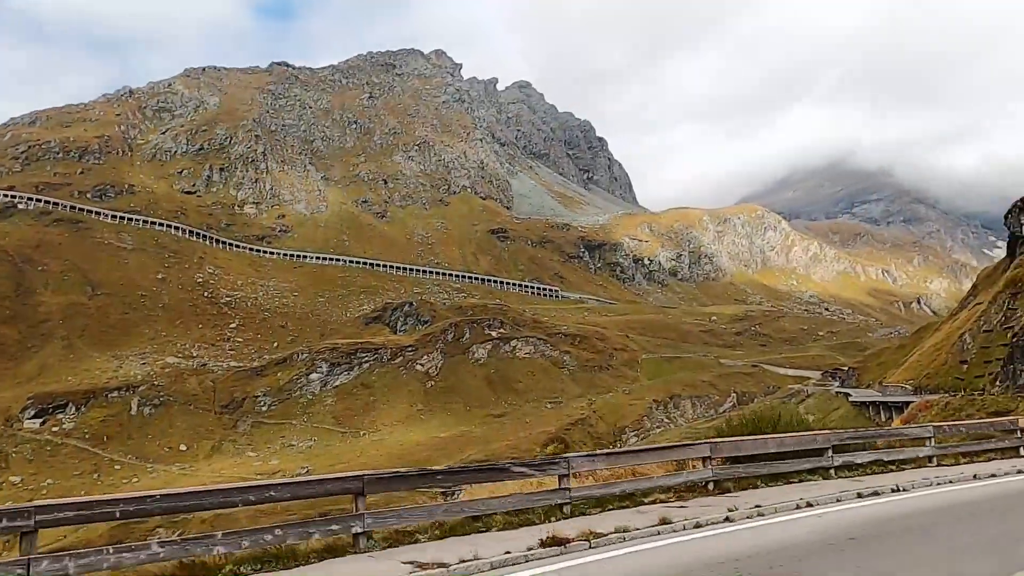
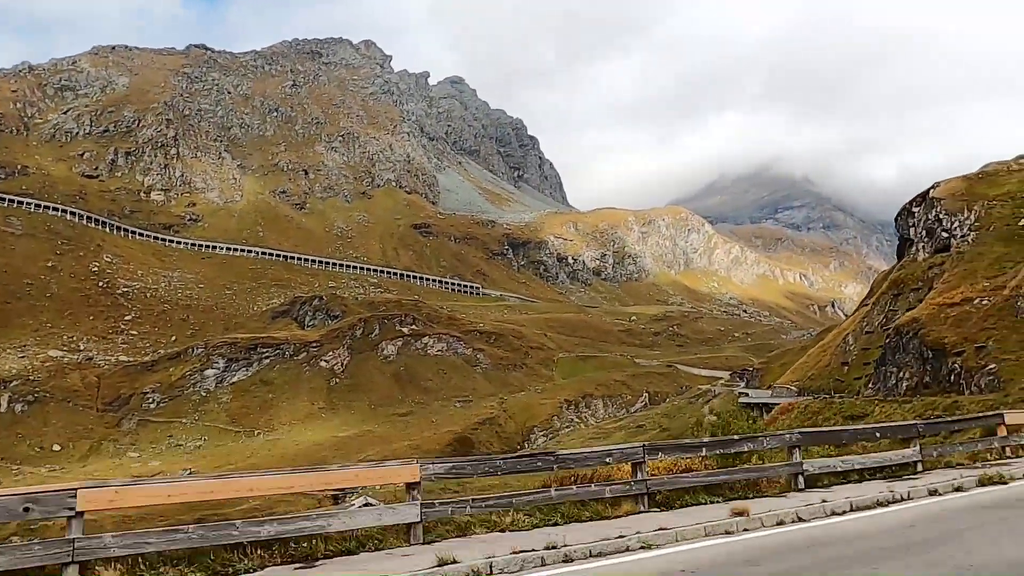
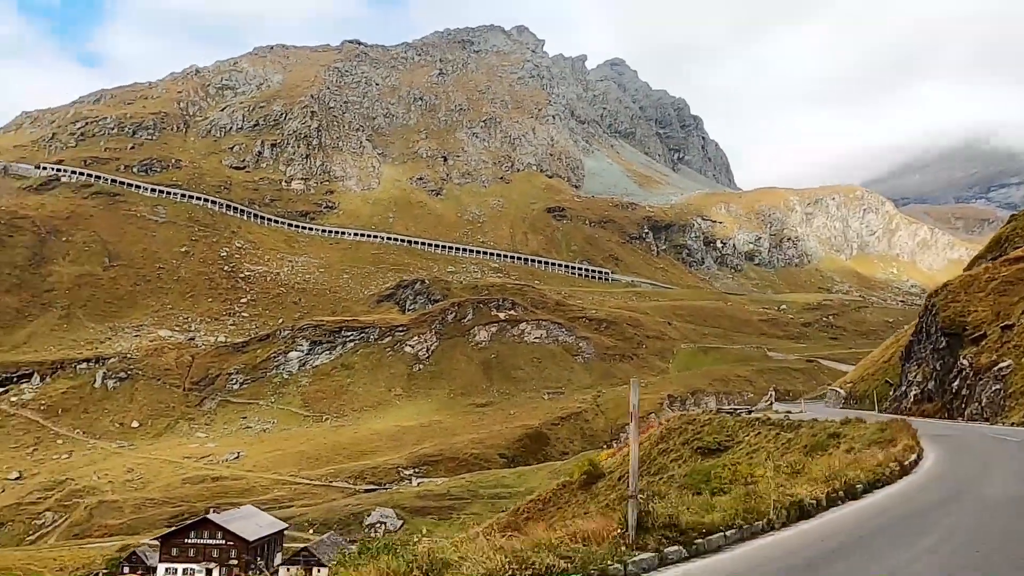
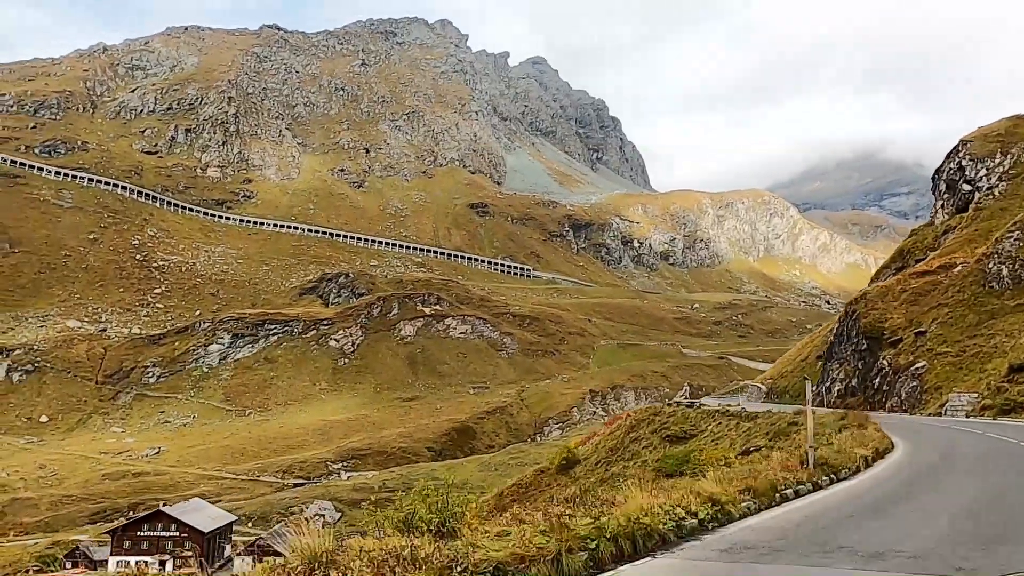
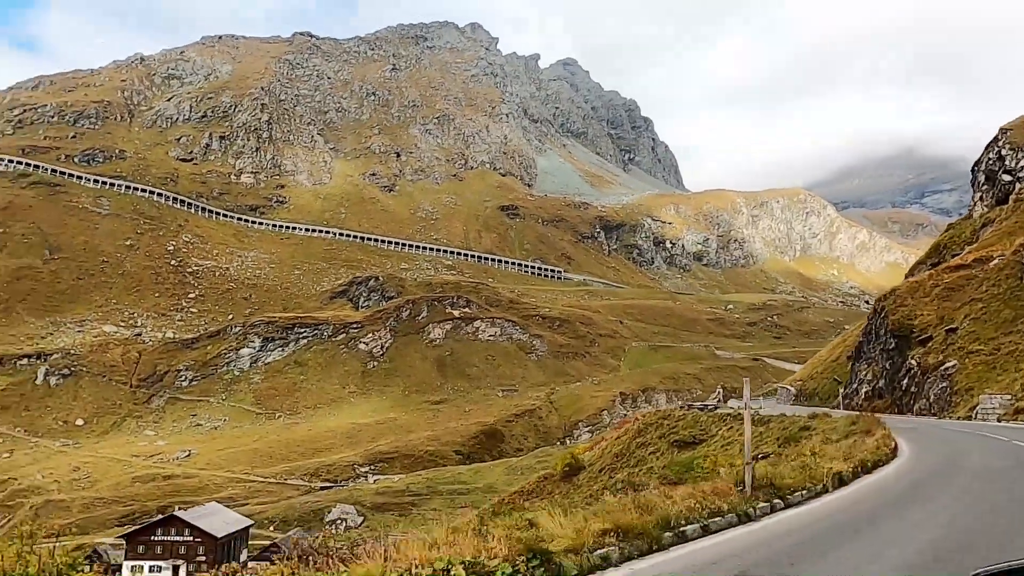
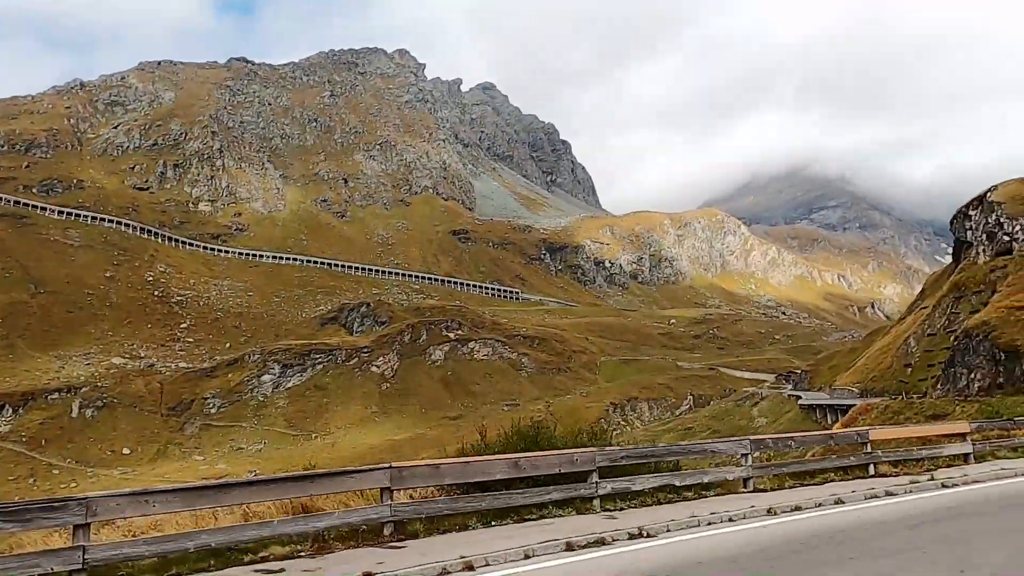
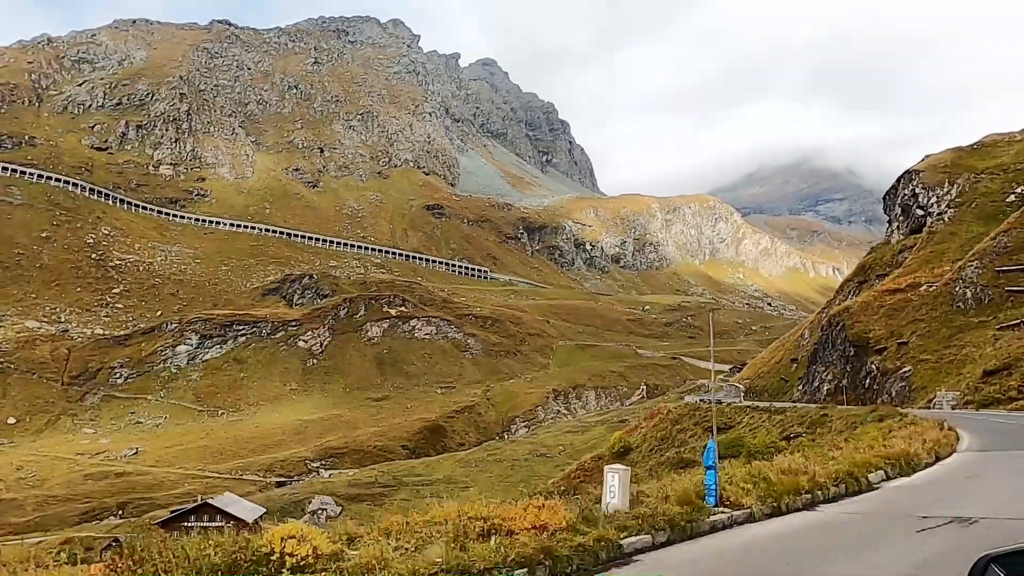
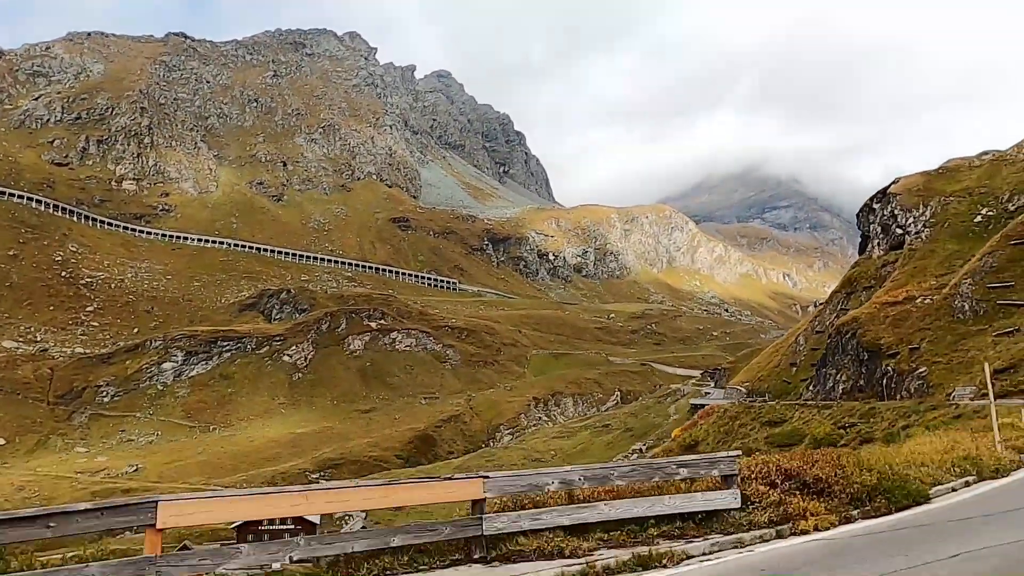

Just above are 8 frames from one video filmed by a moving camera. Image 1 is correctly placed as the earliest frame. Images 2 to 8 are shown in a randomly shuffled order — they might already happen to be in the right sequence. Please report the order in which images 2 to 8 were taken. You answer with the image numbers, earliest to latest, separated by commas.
6, 2, 8, 7, 4, 5, 3
